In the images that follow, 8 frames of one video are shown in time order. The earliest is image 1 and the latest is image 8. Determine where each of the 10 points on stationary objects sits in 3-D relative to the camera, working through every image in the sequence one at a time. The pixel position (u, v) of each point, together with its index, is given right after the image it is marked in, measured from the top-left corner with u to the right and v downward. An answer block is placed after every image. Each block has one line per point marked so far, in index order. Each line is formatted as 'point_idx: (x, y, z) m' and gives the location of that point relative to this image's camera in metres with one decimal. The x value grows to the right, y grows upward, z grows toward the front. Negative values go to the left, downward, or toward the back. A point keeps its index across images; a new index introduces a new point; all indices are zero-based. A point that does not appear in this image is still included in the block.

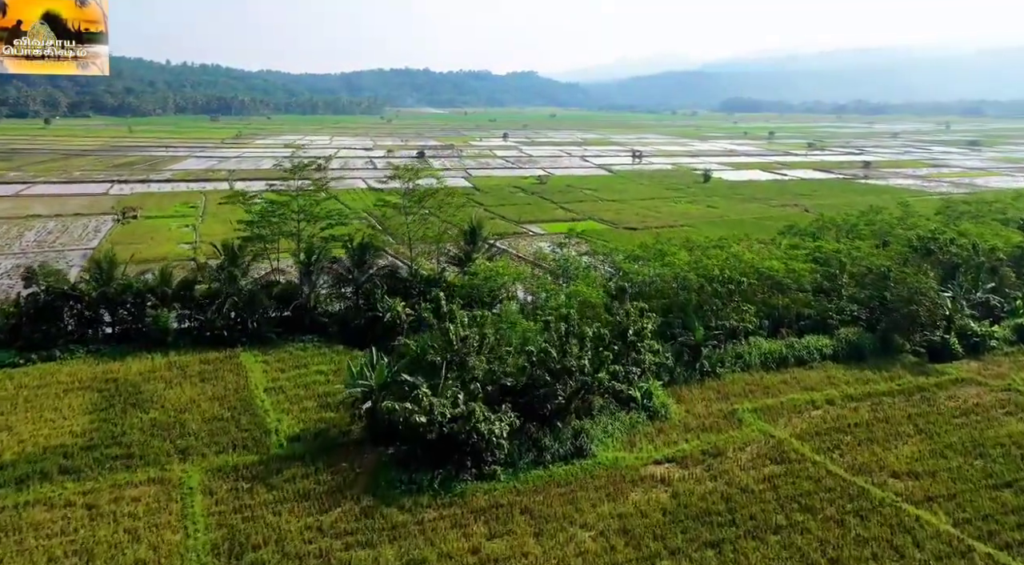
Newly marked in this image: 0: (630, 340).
0: (+2.2, -1.1, +13.5) m
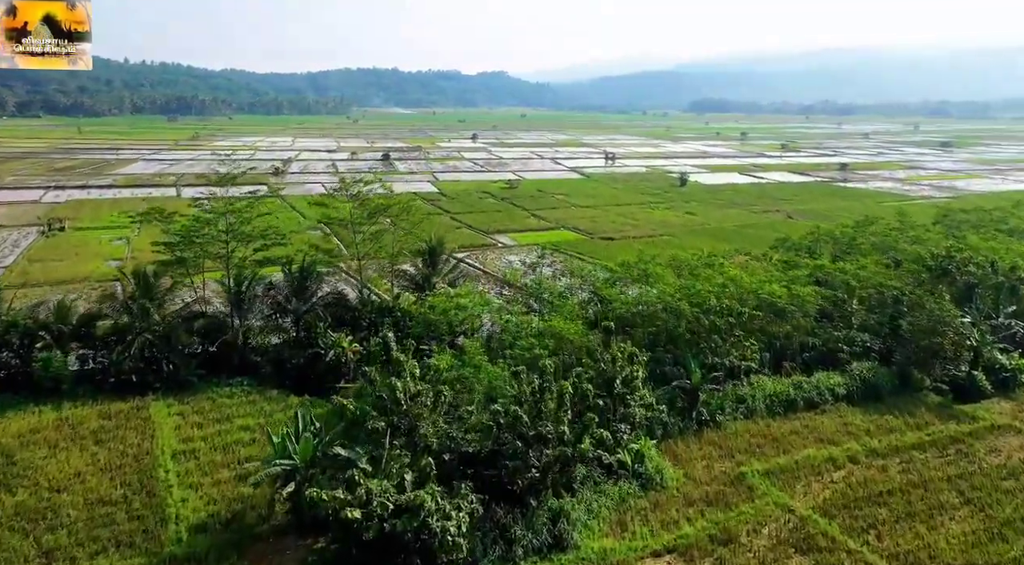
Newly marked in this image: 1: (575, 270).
0: (+1.6, -1.7, +11.2) m
1: (+1.6, +0.3, +18.4) m
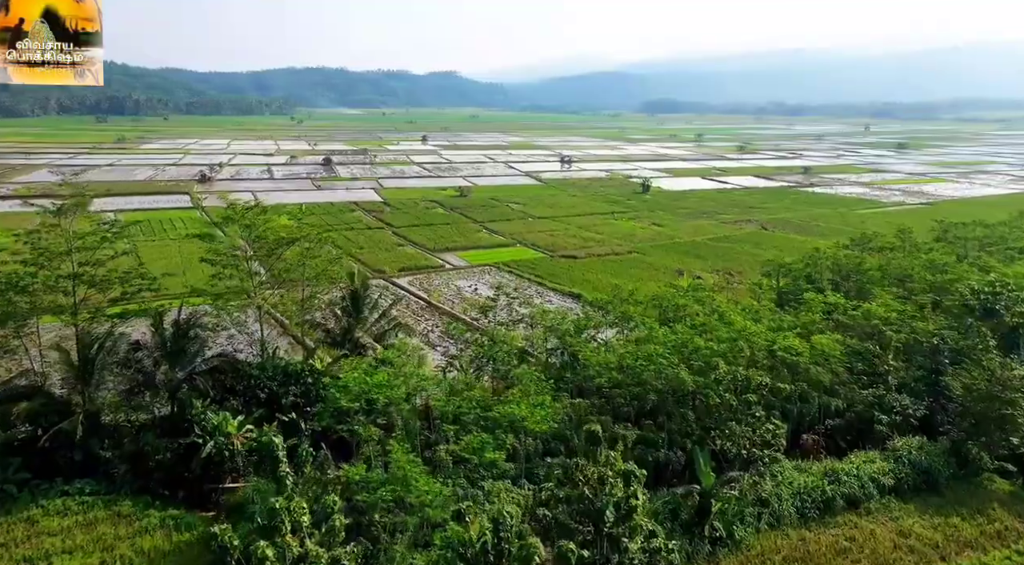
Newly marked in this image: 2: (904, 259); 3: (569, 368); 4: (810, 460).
0: (+1.0, -2.6, +7.7) m
1: (+0.5, -0.6, +14.9) m
2: (+9.8, +0.6, +18.3) m
3: (+0.9, -1.4, +12.2) m
4: (+4.7, -2.8, +11.5) m
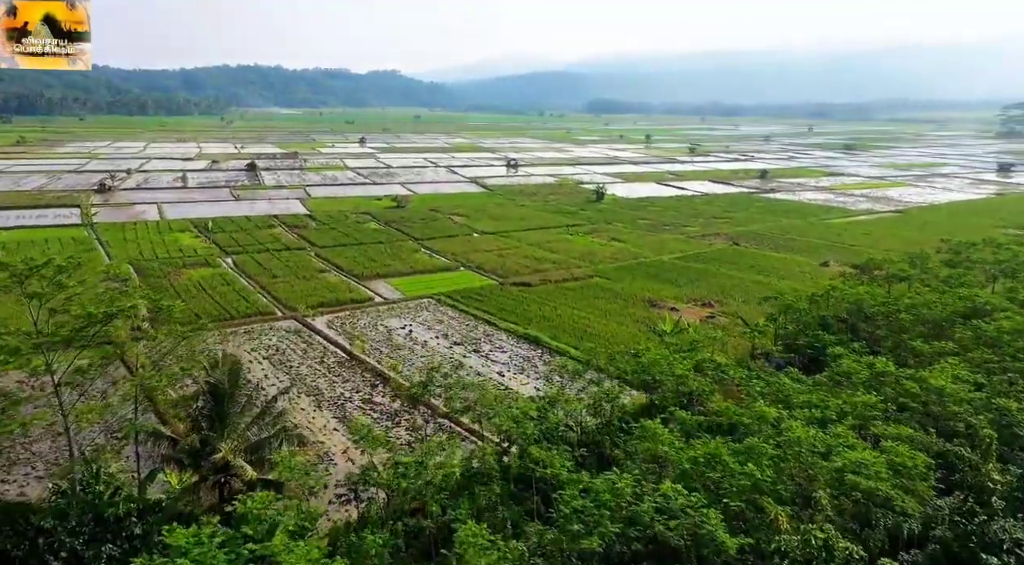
0: (+0.7, -3.6, +3.7) m
1: (-0.4, -1.6, +10.9) m
2: (+8.6, -0.3, +15.0) m
3: (+0.2, -2.4, +8.2) m
4: (+4.1, -3.7, +7.8) m
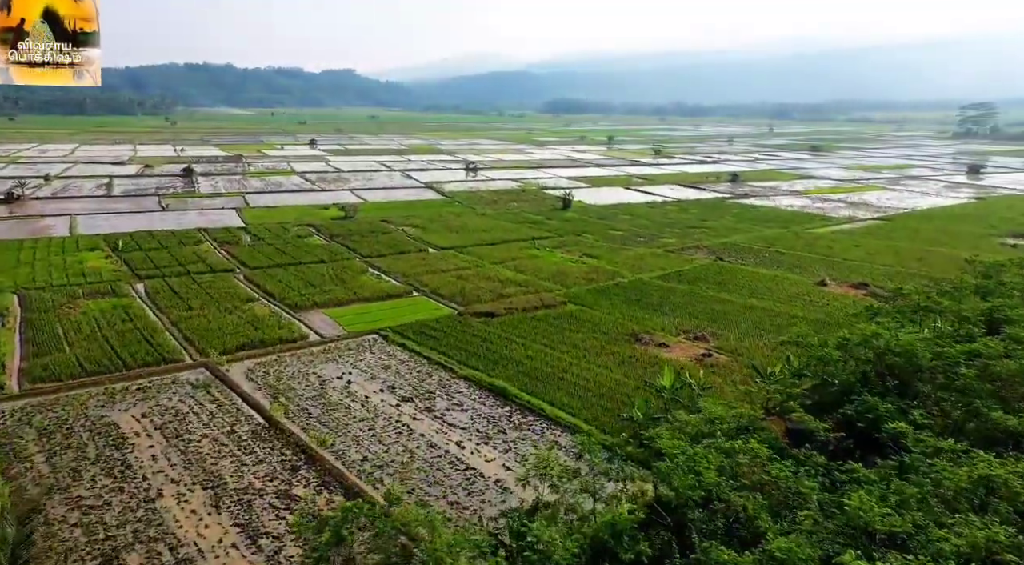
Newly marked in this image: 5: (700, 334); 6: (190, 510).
0: (+0.7, -4.3, +0.5) m
1: (-0.8, -2.4, +7.6) m
2: (+8.0, -1.0, +12.2) m
3: (0.0, -3.2, +5.0) m
4: (+3.9, -4.4, +4.8) m
5: (+4.7, -1.3, +18.2) m
6: (-4.5, -3.2, +10.3) m
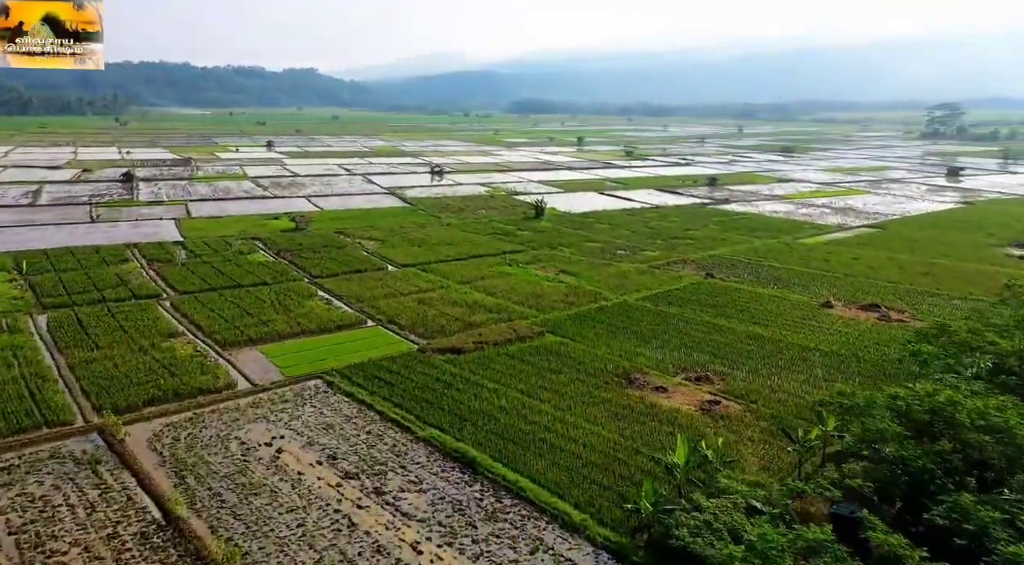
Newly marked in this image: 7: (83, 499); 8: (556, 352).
0: (+0.8, -5.0, -2.3) m
1: (-0.9, -3.1, +4.7) m
2: (+7.6, -1.6, +9.6) m
3: (0.0, -3.9, +2.1) m
4: (+3.8, -5.1, +2.1) m
5: (+4.1, -1.9, +15.5) m
6: (-4.8, -3.9, +7.2) m
7: (-6.2, -3.1, +10.6) m
8: (+1.1, -1.6, +16.9) m
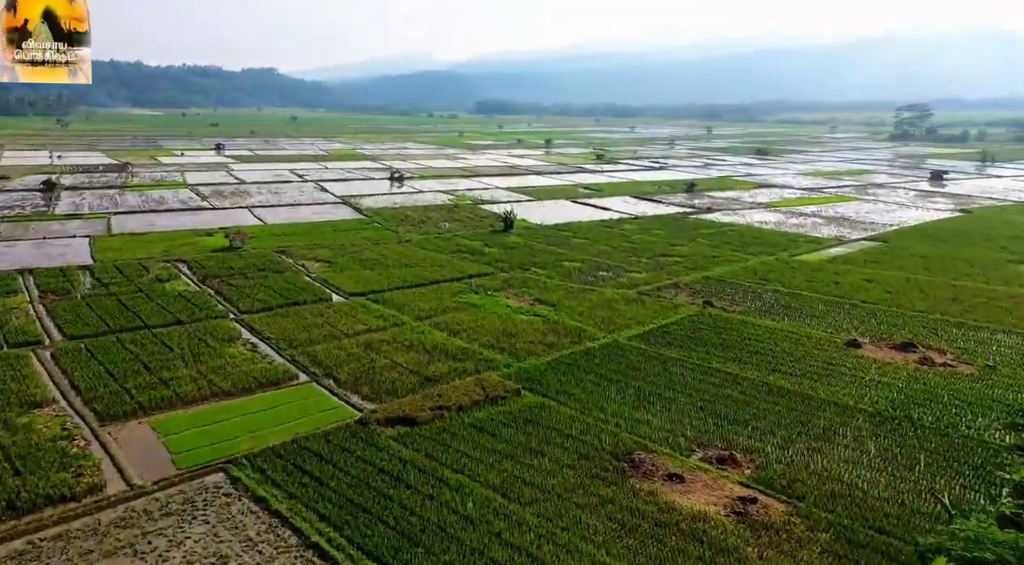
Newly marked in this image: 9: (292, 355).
0: (+1.2, -5.9, -6.0) m
1: (-1.0, -4.0, +1.0) m
2: (+7.4, -2.4, +6.3) m
3: (+0.1, -4.7, -1.6) m
4: (+4.0, -5.9, -1.5) m
5: (+3.6, -2.8, +12.0) m
6: (-4.9, -4.9, +3.3) m
7: (-6.5, -4.1, +6.6) m
8: (+0.5, -2.5, +13.3) m
9: (-5.0, -1.6, +16.6) m
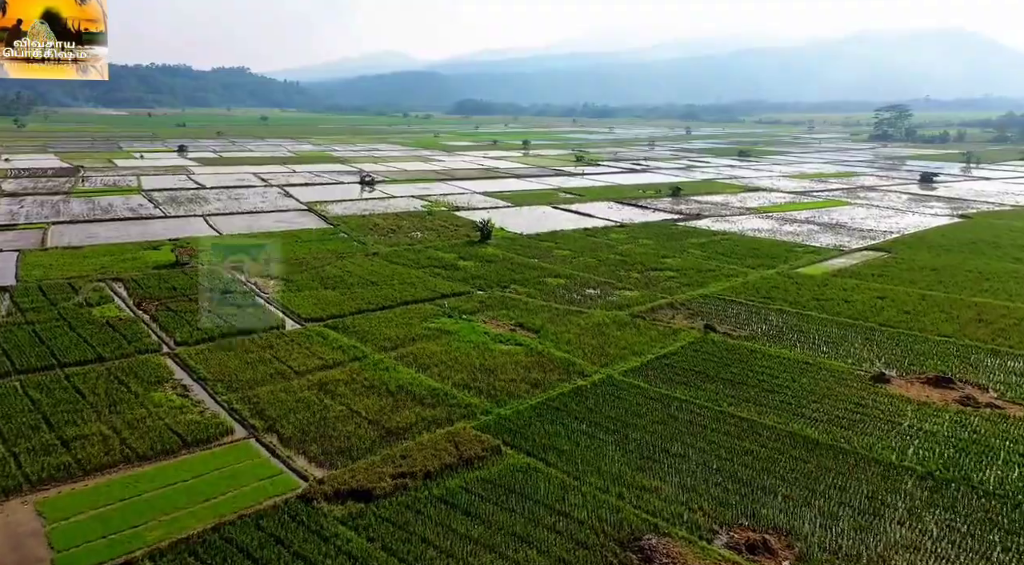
0: (+1.4, -6.5, -8.4) m
1: (-0.9, -4.6, -1.6) m
2: (+7.3, -3.0, +4.0) m
3: (+0.2, -5.3, -4.1) m
4: (+4.1, -6.5, -3.8) m
5: (+3.3, -3.4, +9.6) m
6: (-4.9, -5.5, +0.7) m
7: (-6.6, -4.7, +3.9) m
8: (+0.2, -3.1, +10.8) m
9: (-5.4, -2.2, +14.0) m
